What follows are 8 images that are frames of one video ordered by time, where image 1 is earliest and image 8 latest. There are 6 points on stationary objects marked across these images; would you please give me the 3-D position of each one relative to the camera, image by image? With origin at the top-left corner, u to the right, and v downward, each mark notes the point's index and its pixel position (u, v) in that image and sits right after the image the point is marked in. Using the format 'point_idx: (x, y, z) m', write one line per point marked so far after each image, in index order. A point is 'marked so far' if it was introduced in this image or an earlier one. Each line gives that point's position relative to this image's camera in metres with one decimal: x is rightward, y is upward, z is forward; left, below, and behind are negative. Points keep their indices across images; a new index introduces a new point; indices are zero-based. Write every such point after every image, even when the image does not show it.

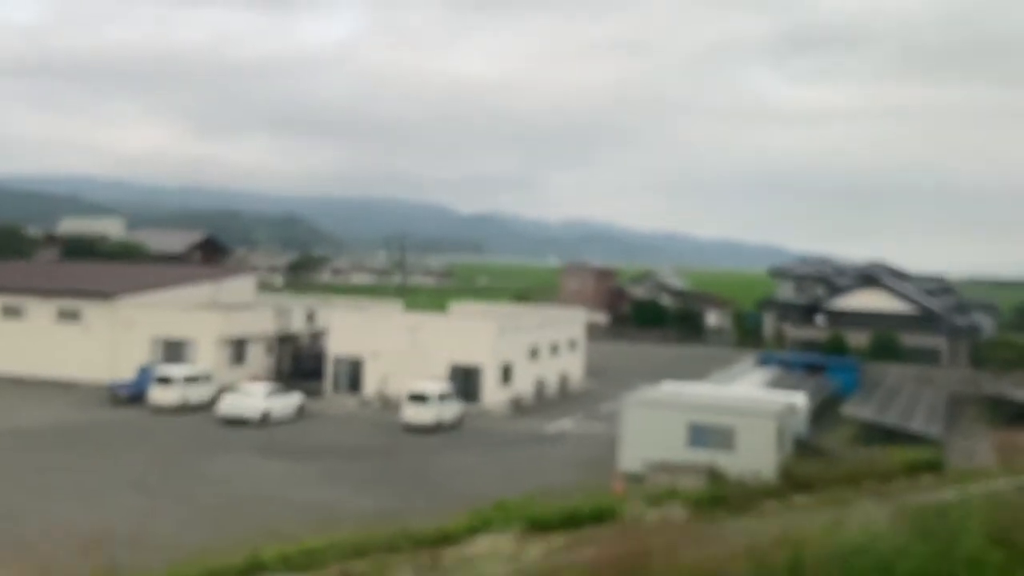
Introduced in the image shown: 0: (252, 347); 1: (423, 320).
0: (-3.2, -0.7, +16.8) m
1: (-1.0, -0.4, +15.8) m
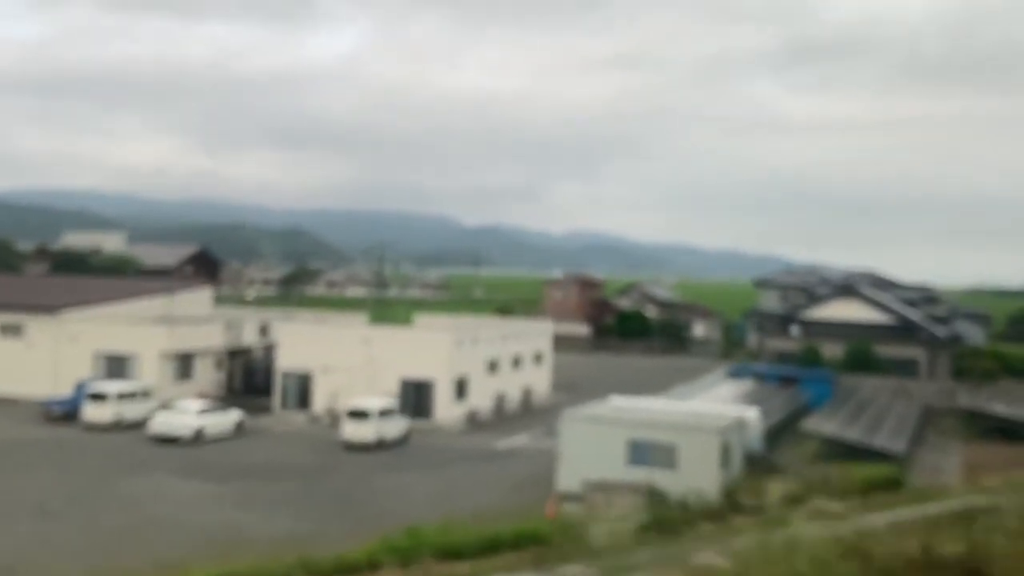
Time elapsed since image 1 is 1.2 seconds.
0: (-3.7, -0.9, +16.3) m
1: (-1.6, -0.5, +15.3) m
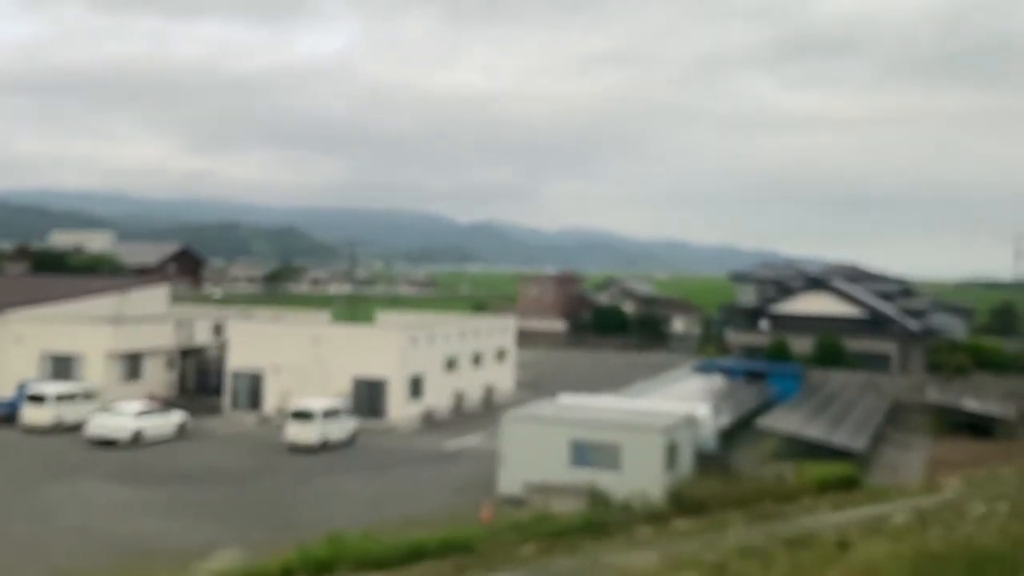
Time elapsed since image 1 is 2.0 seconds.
0: (-4.2, -0.9, +15.9) m
1: (-2.0, -0.5, +14.8) m
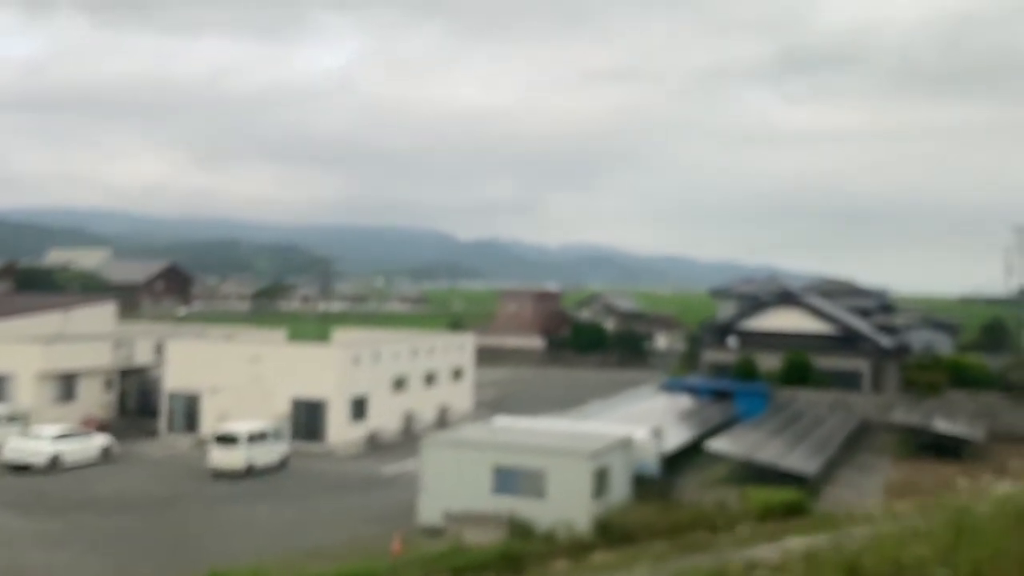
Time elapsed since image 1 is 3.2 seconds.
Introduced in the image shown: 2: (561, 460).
0: (-4.8, -1.0, +15.3) m
1: (-2.6, -0.6, +14.2) m
2: (+0.3, -1.2, +9.3) m
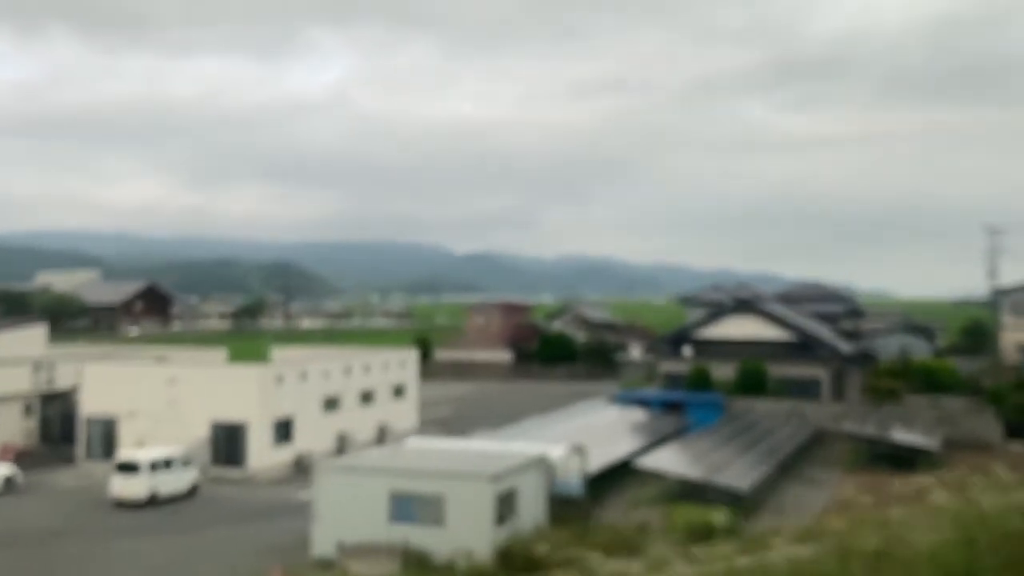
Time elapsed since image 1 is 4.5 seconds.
0: (-5.5, -1.3, +14.6) m
1: (-3.3, -0.8, +13.6) m
2: (-0.3, -1.2, +8.7) m
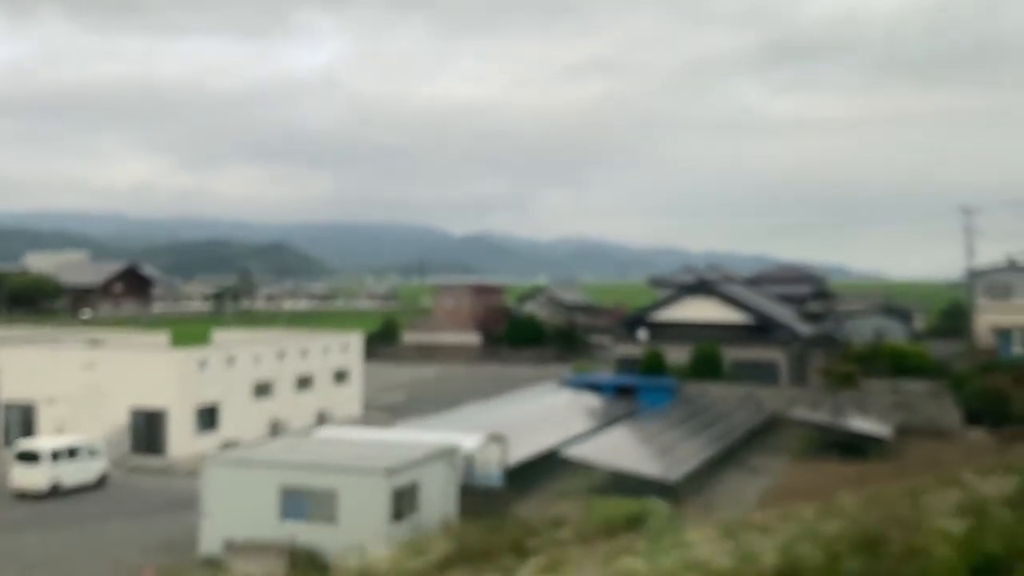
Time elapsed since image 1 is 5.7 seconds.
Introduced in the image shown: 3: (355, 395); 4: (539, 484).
0: (-6.1, -1.1, +14.0) m
1: (-3.9, -0.6, +13.0) m
2: (-1.0, -1.1, +8.1) m
3: (-1.9, -1.3, +16.3) m
4: (+0.2, -1.5, +10.7) m
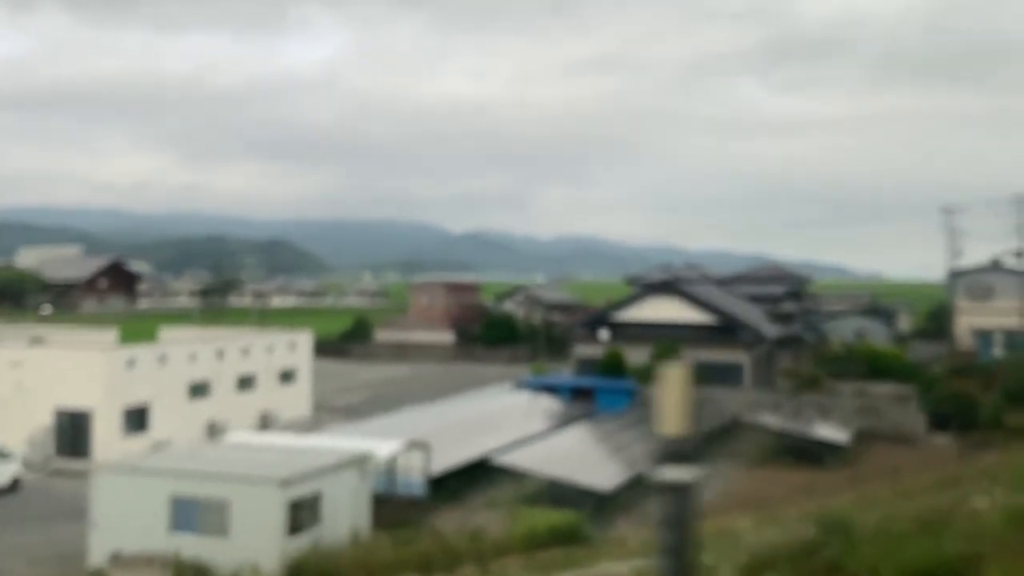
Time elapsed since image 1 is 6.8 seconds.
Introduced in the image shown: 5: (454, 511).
0: (-6.6, -1.0, +13.5) m
1: (-4.5, -0.6, +12.5) m
2: (-1.5, -1.1, +7.6) m
3: (-2.5, -1.3, +15.8) m
4: (-0.3, -1.5, +10.2) m
5: (-0.4, -1.5, +9.4) m
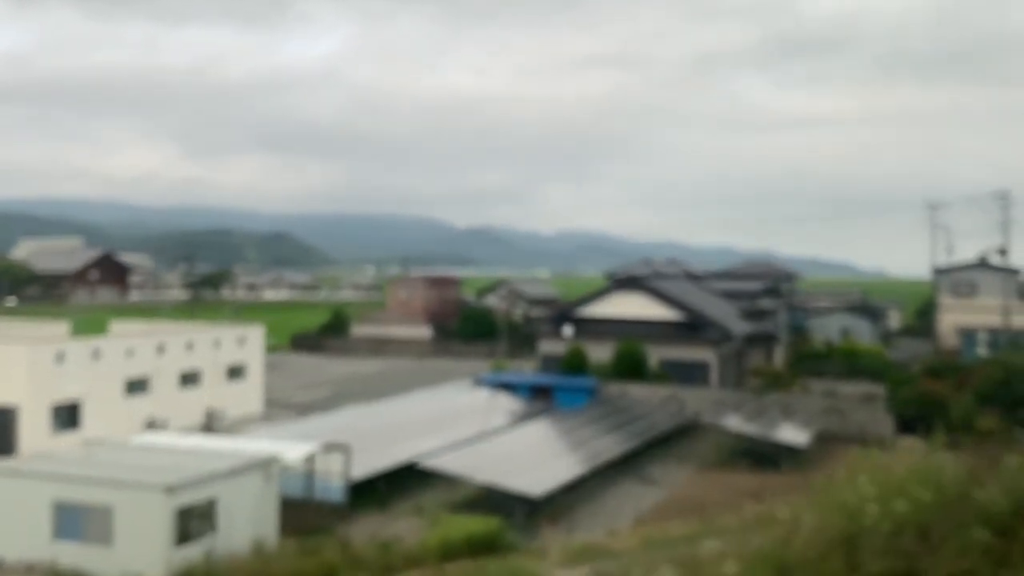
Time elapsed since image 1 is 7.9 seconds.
0: (-7.1, -0.9, +13.0) m
1: (-4.9, -0.5, +12.0) m
2: (-2.0, -1.1, +7.2) m
3: (-2.9, -1.2, +15.3) m
4: (-0.8, -1.5, +9.7) m
5: (-0.9, -1.5, +9.0) m
